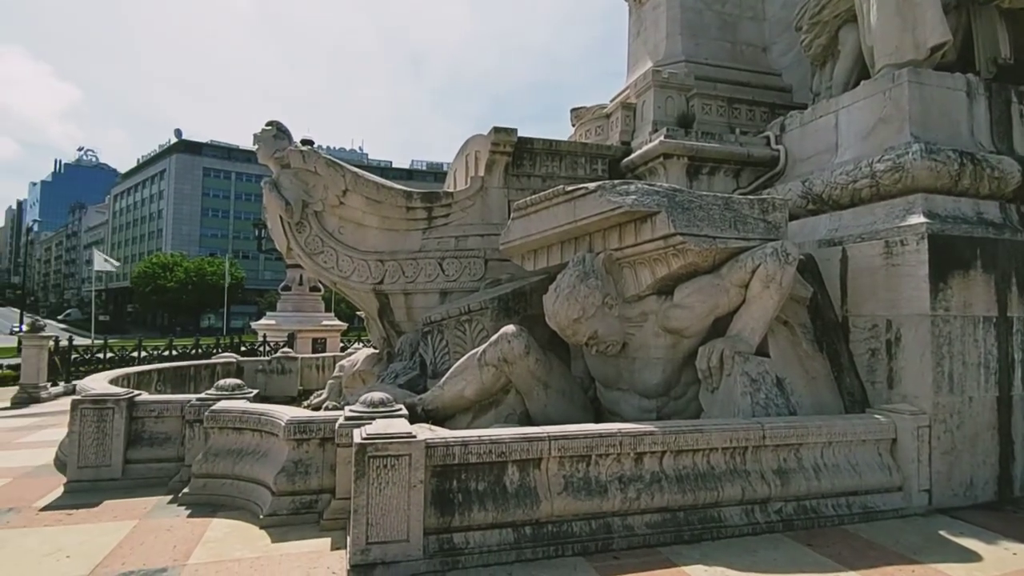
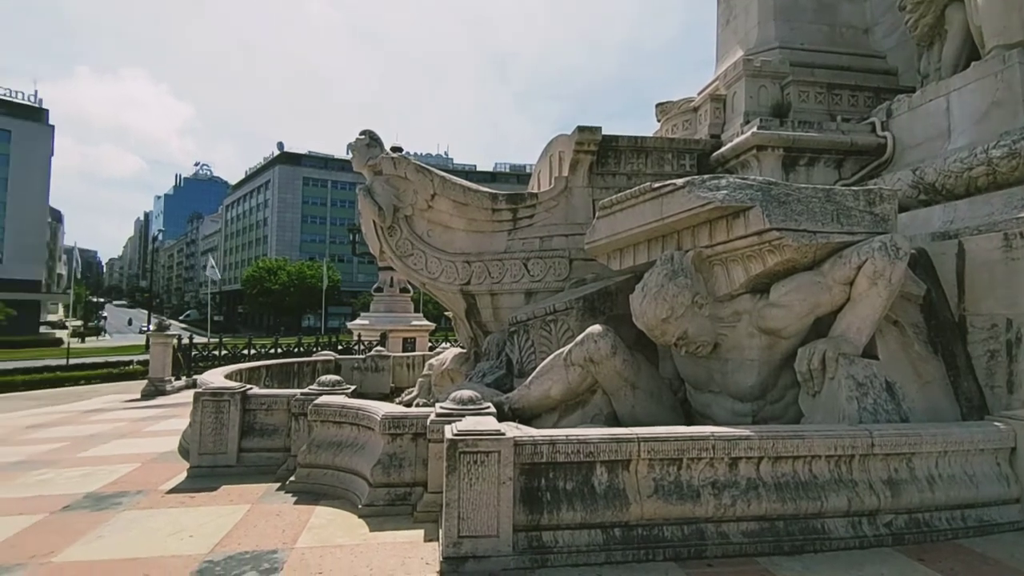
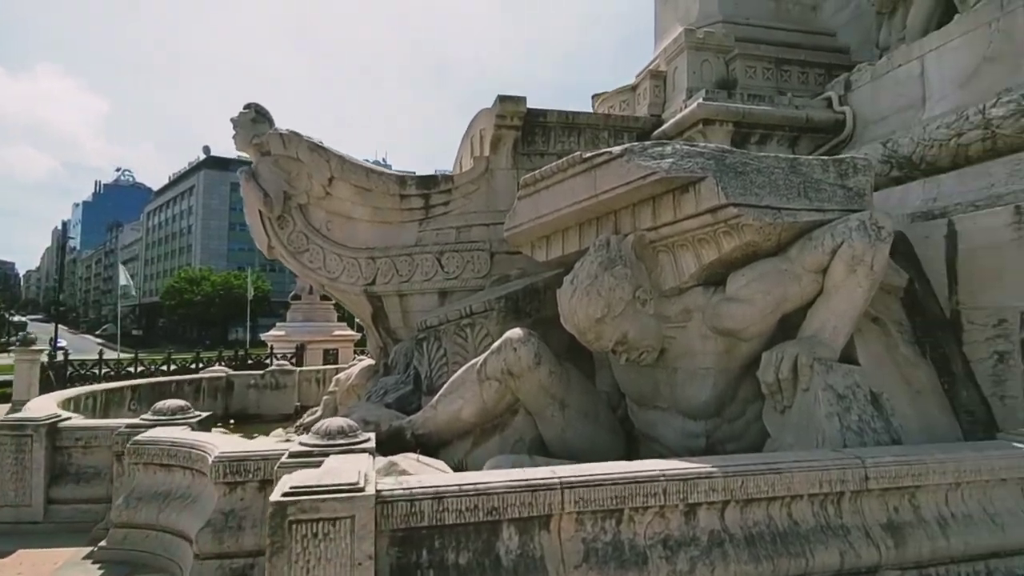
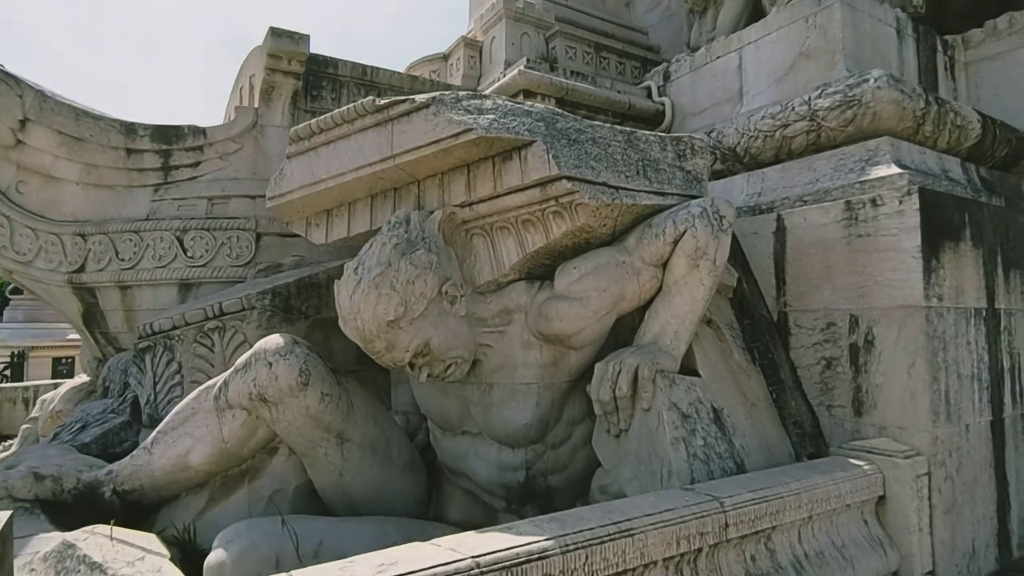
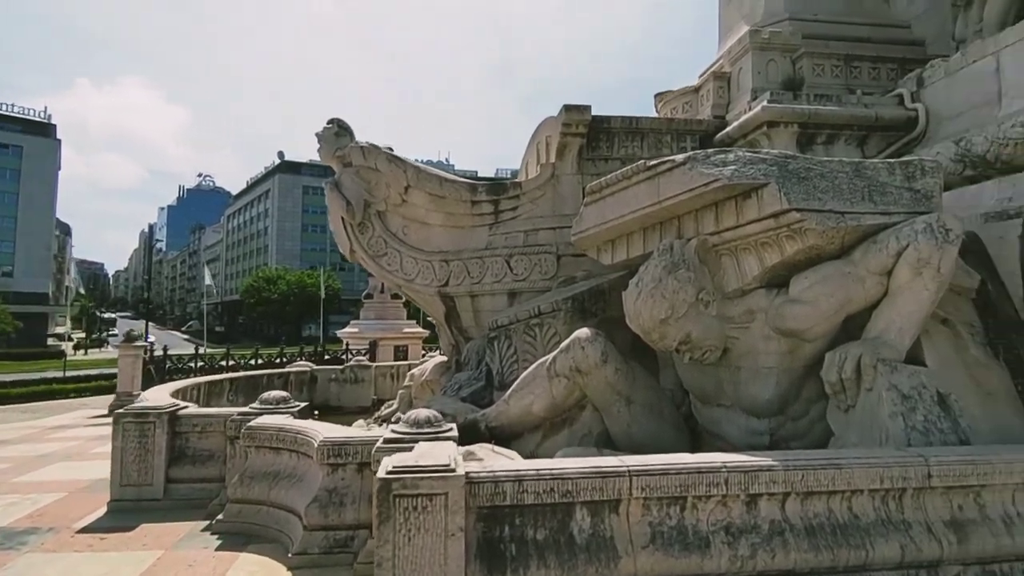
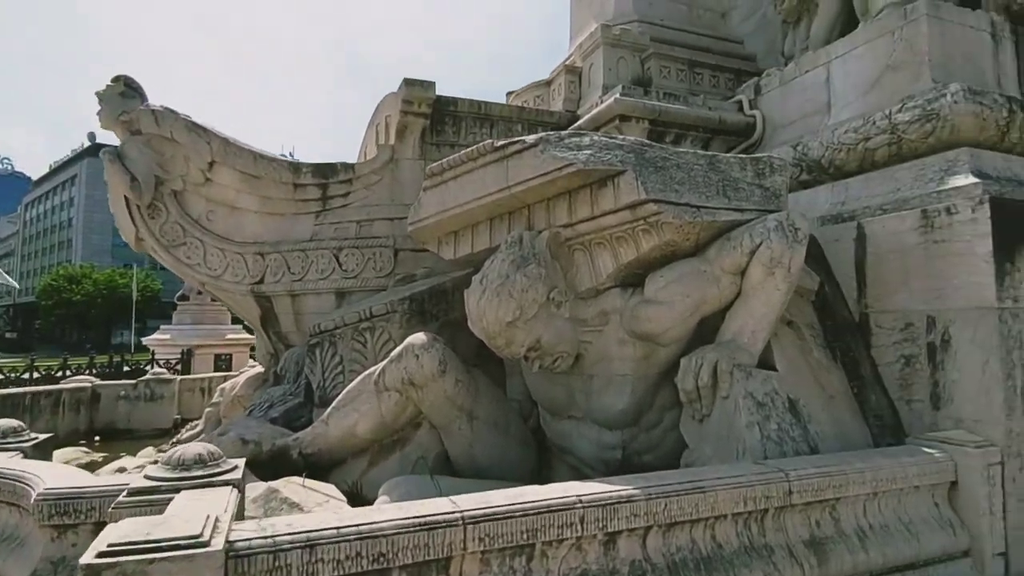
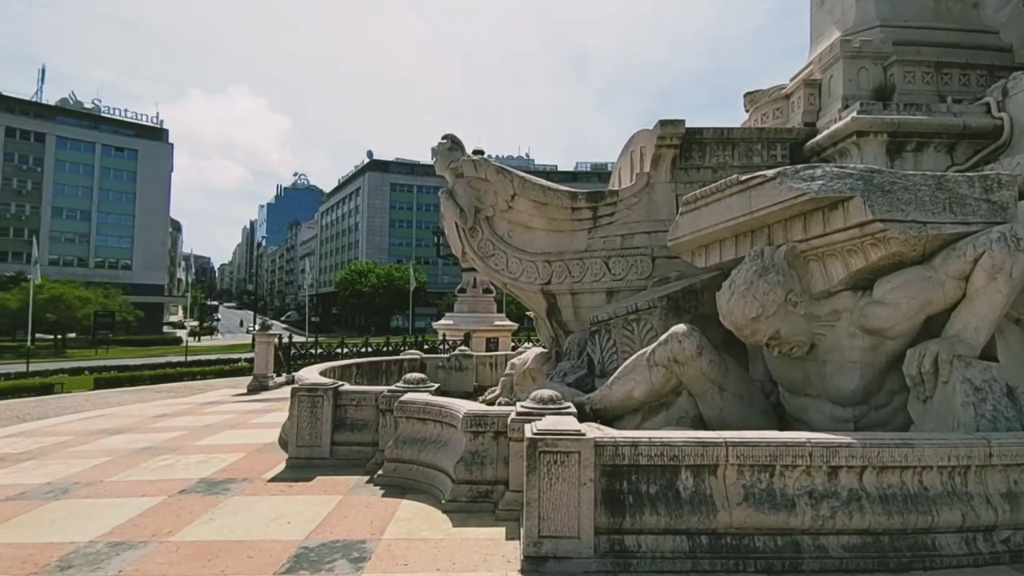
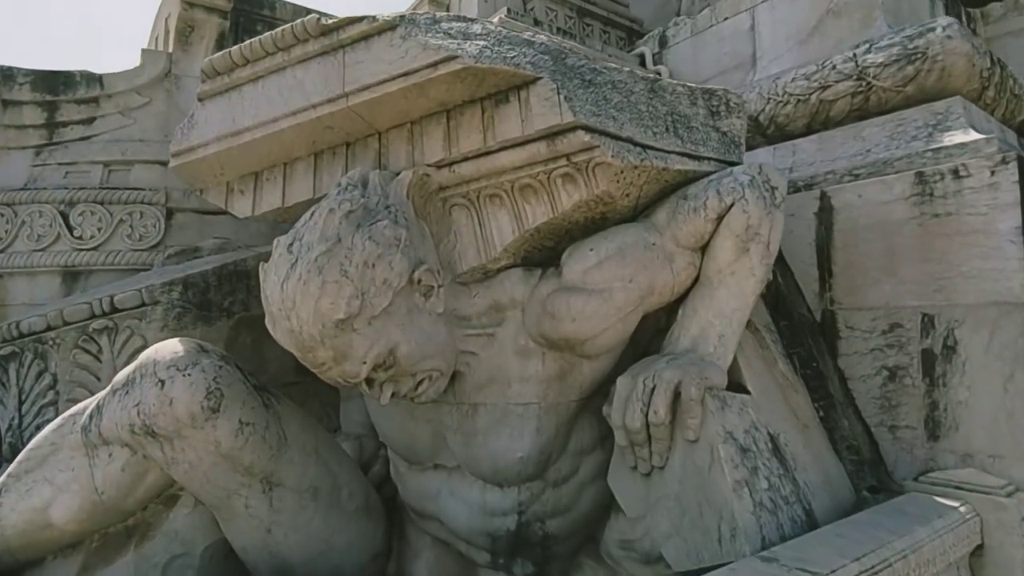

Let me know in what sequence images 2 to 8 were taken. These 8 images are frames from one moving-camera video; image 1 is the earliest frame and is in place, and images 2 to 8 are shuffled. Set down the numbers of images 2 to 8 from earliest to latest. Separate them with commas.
2, 7, 5, 3, 6, 4, 8
